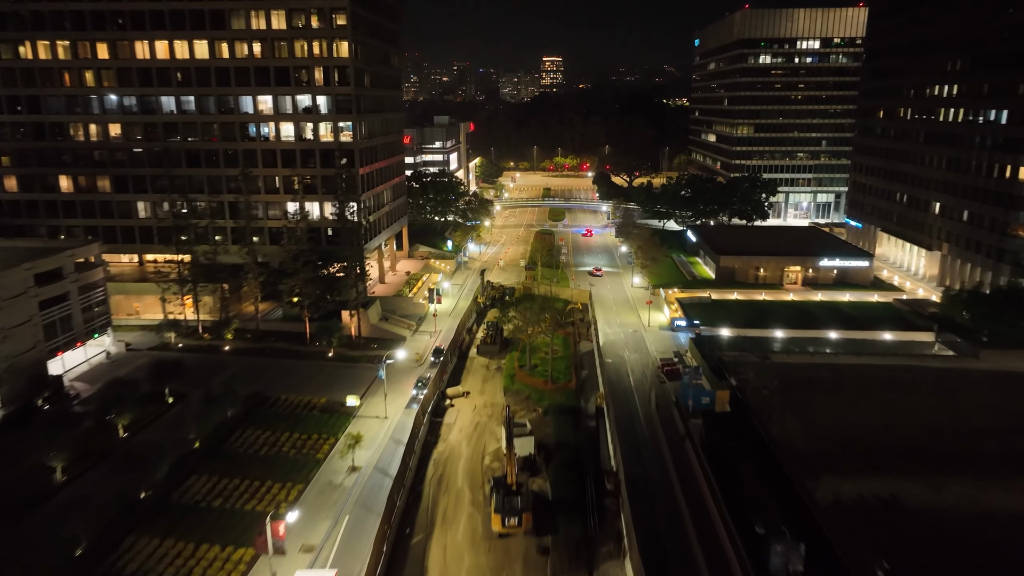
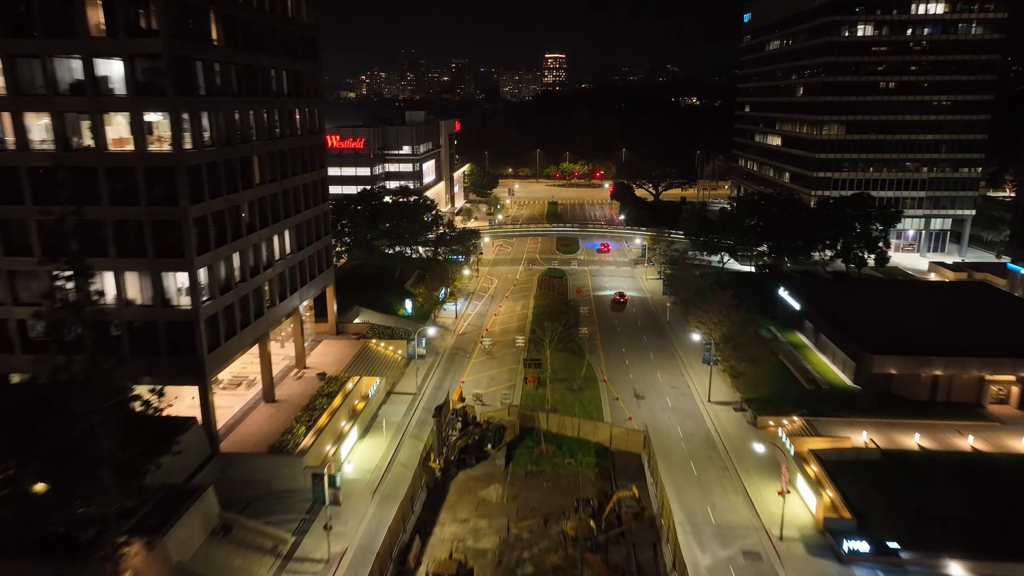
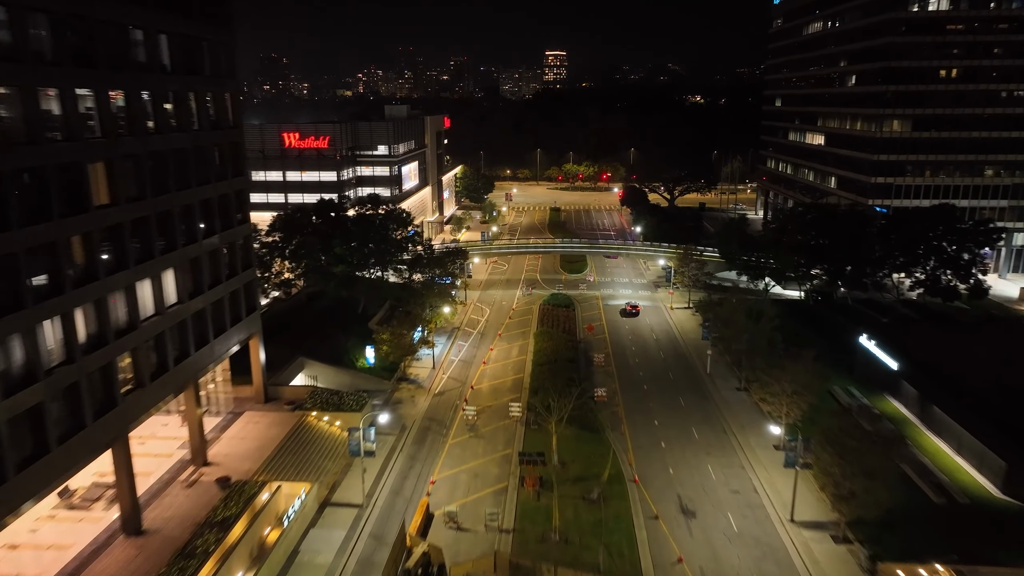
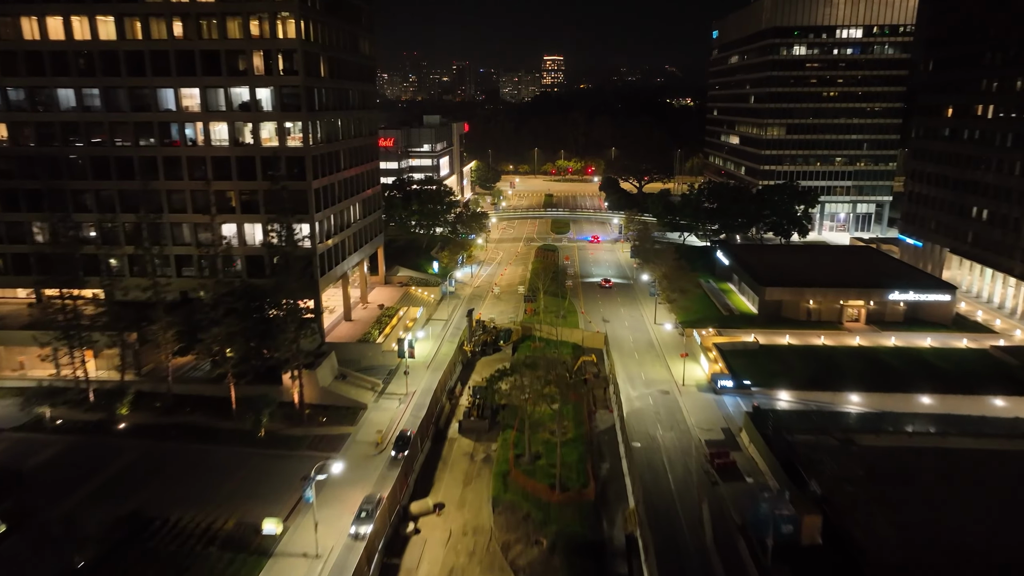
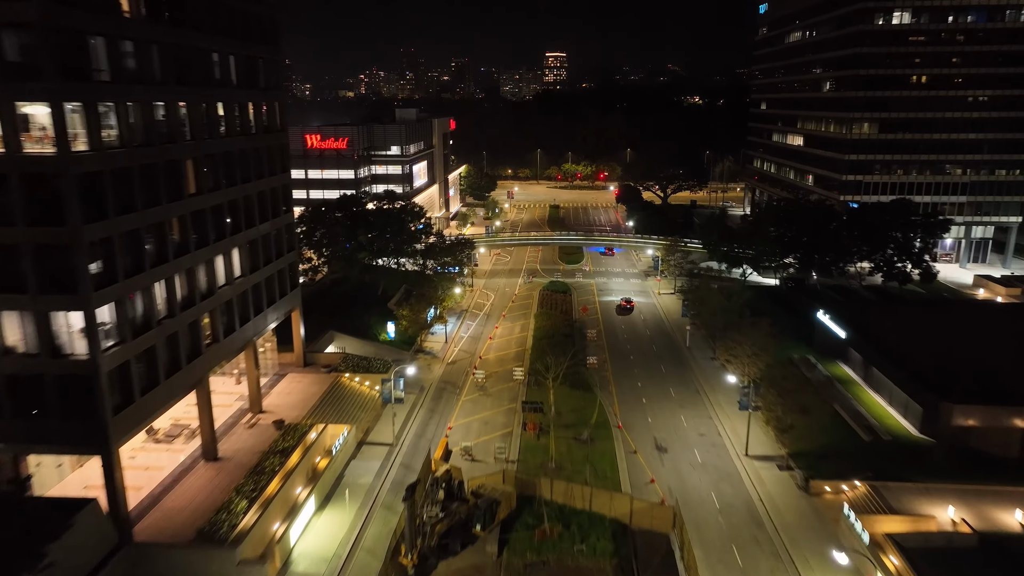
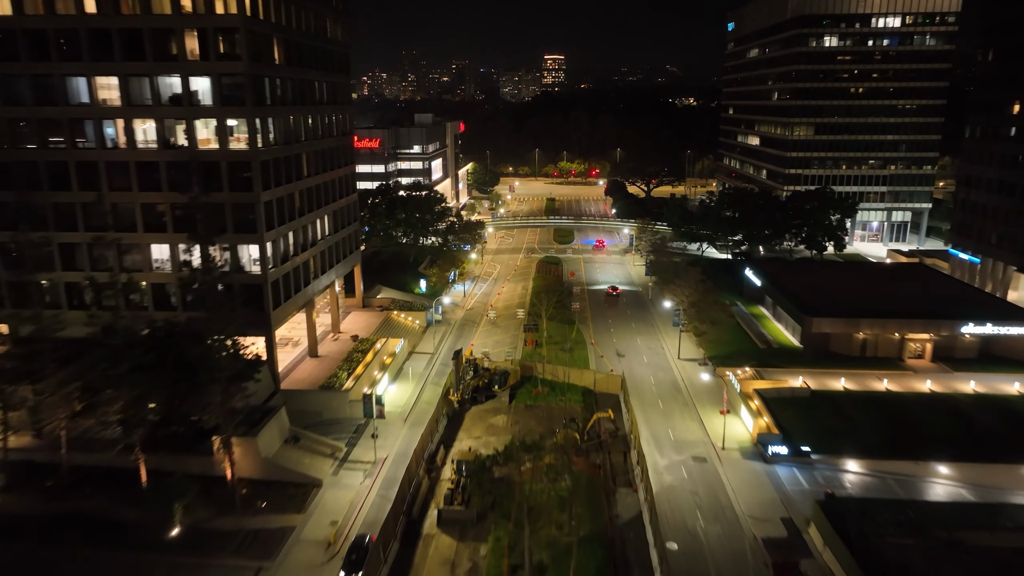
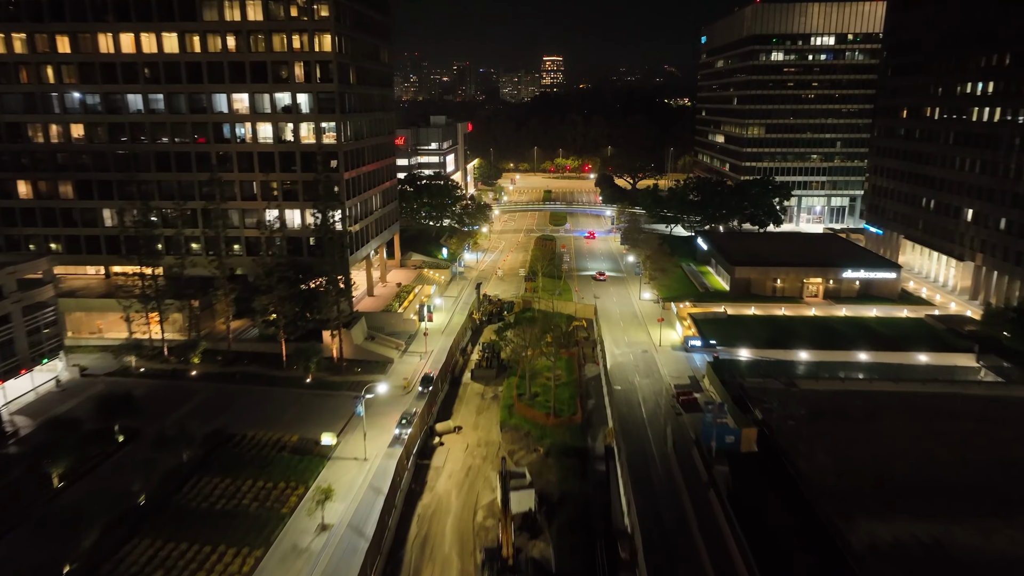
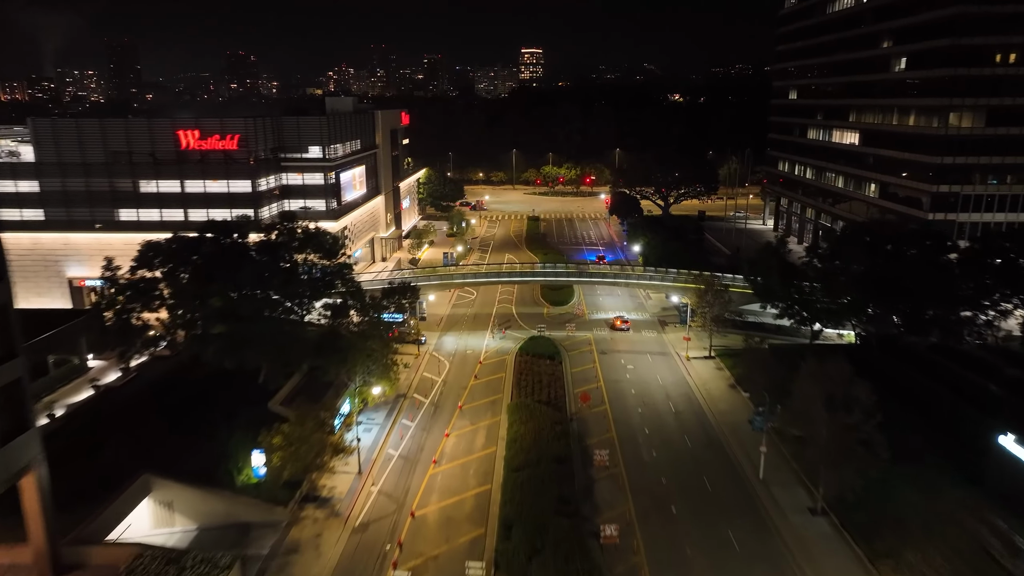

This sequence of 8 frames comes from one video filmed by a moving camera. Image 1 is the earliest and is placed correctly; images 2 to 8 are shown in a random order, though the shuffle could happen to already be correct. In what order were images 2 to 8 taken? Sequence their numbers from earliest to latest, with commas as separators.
7, 4, 6, 2, 5, 3, 8
